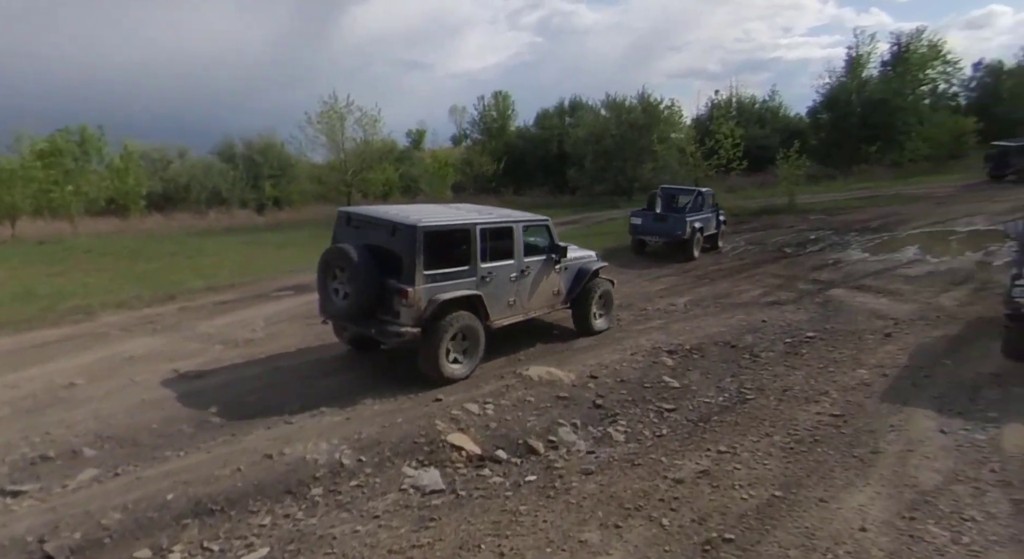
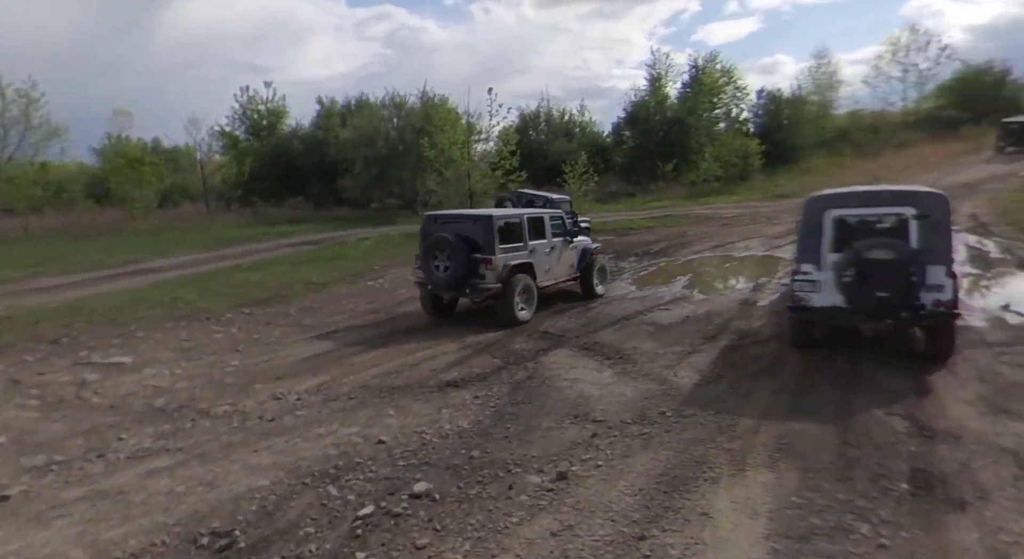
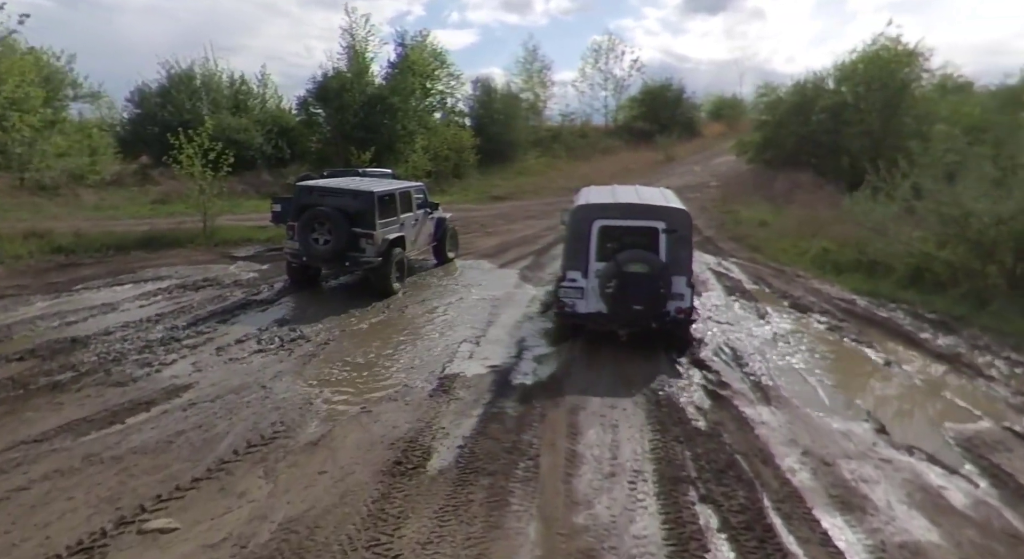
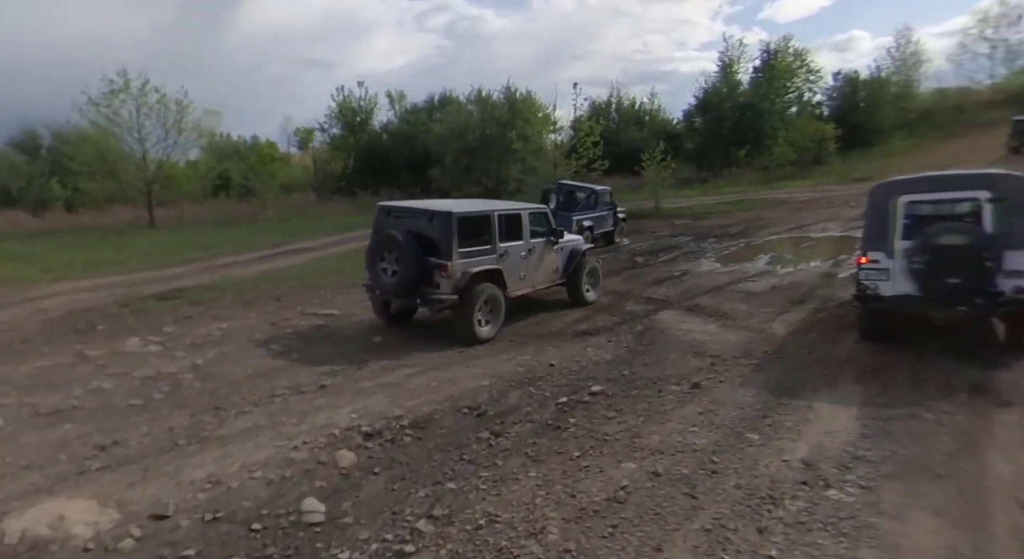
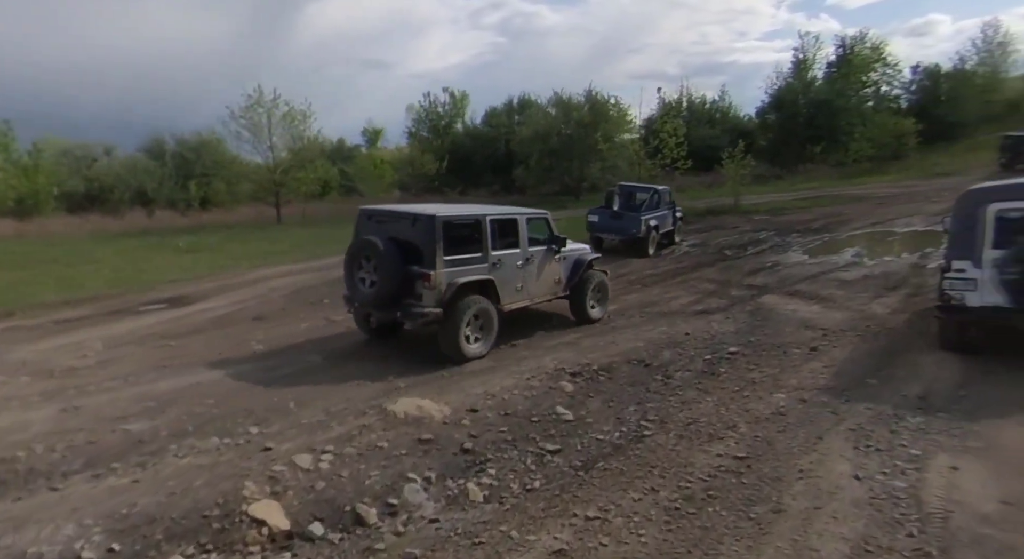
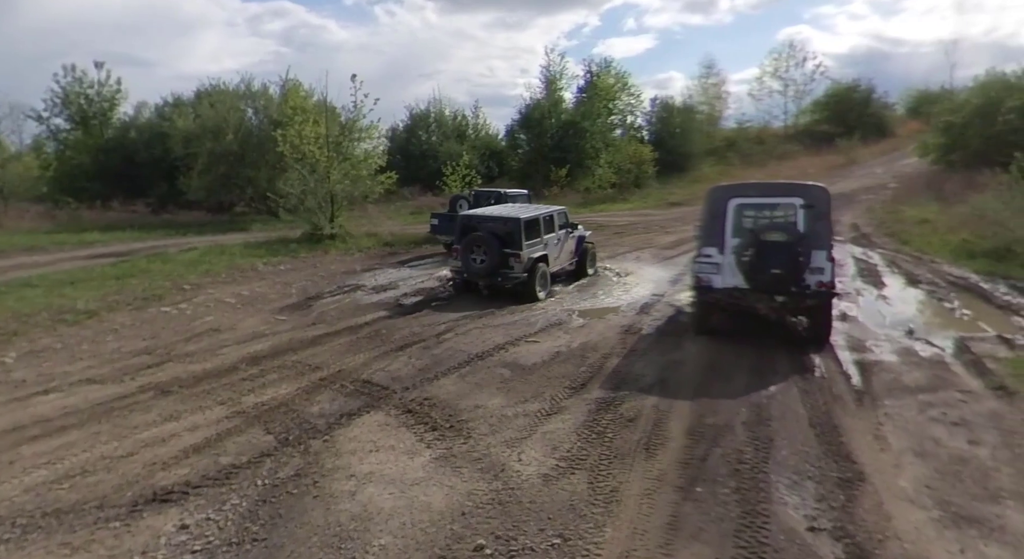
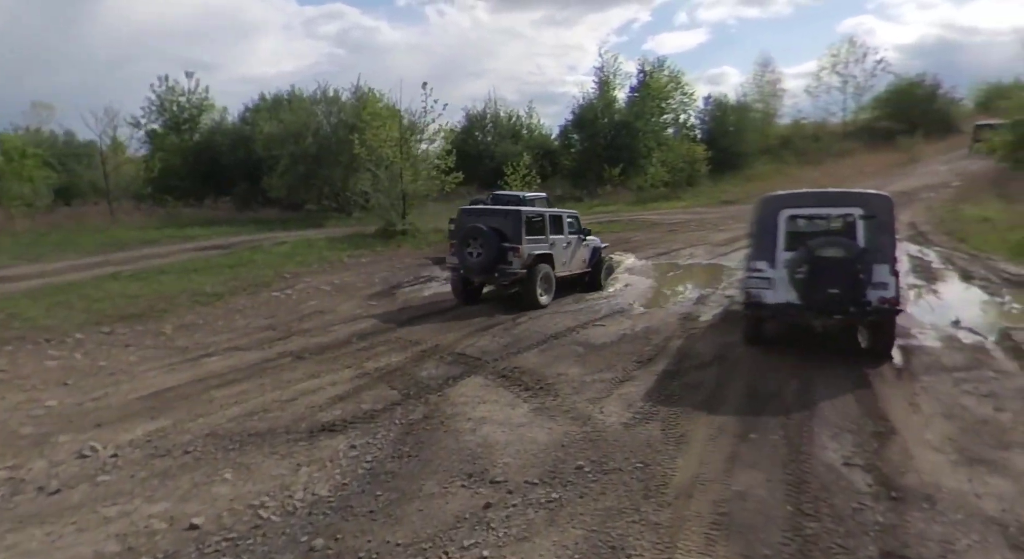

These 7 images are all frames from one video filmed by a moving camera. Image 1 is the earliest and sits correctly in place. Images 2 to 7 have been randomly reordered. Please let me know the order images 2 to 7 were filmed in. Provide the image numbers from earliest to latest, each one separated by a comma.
5, 4, 2, 7, 6, 3
